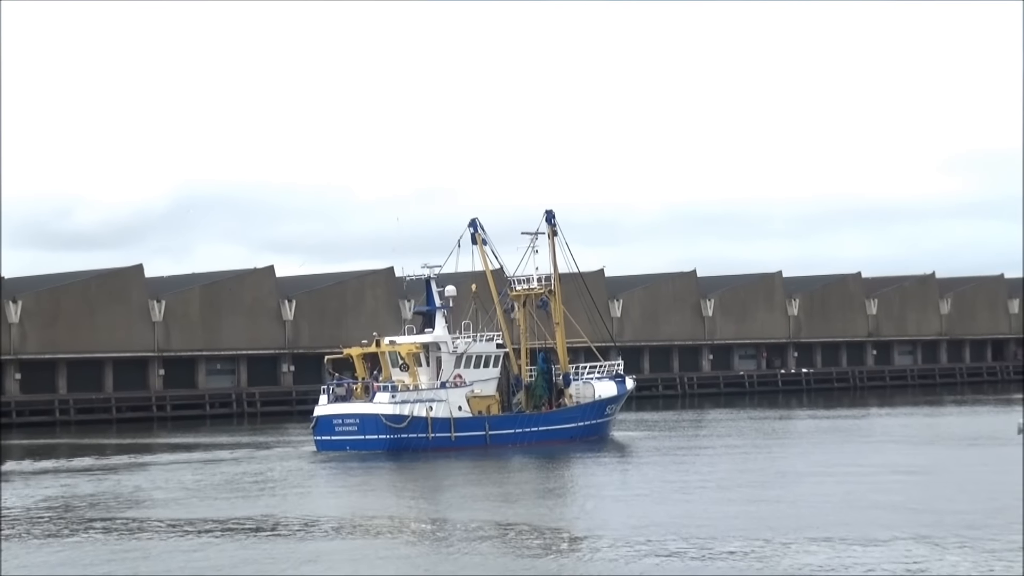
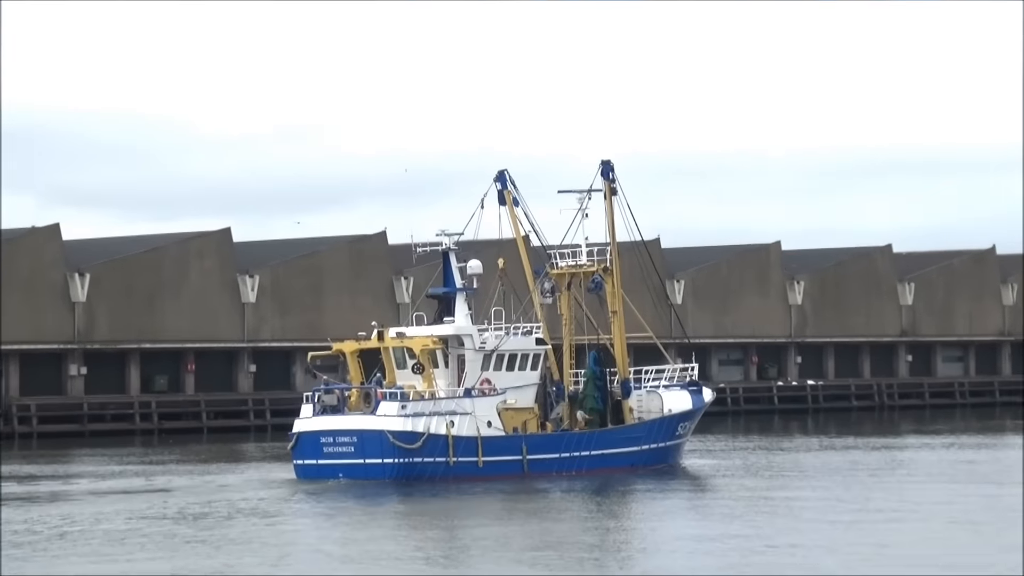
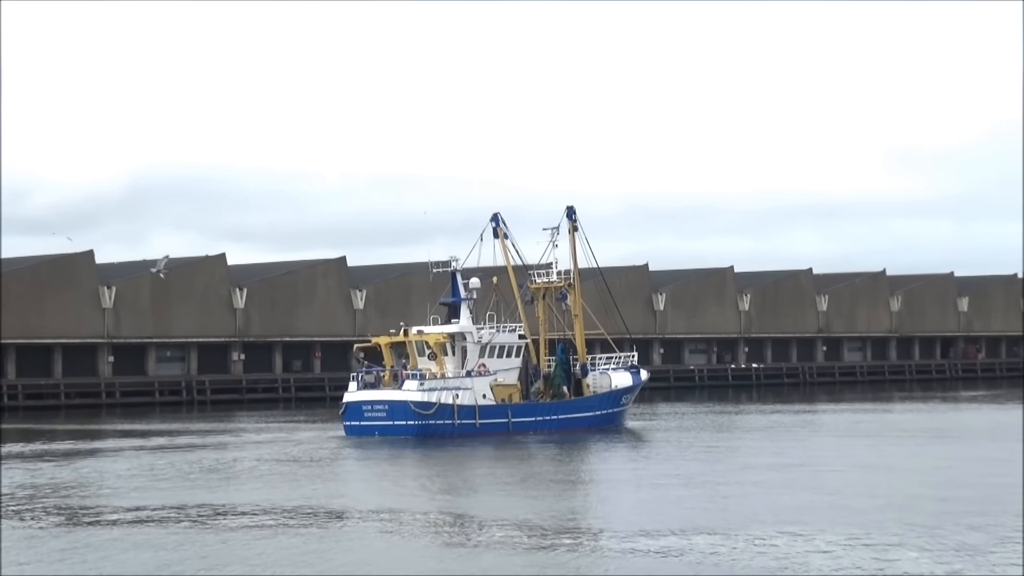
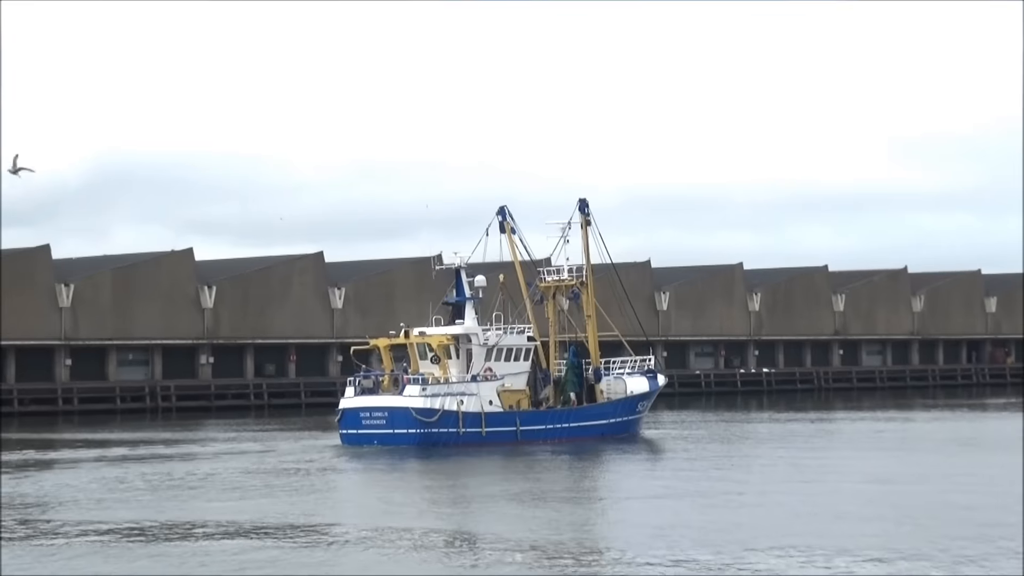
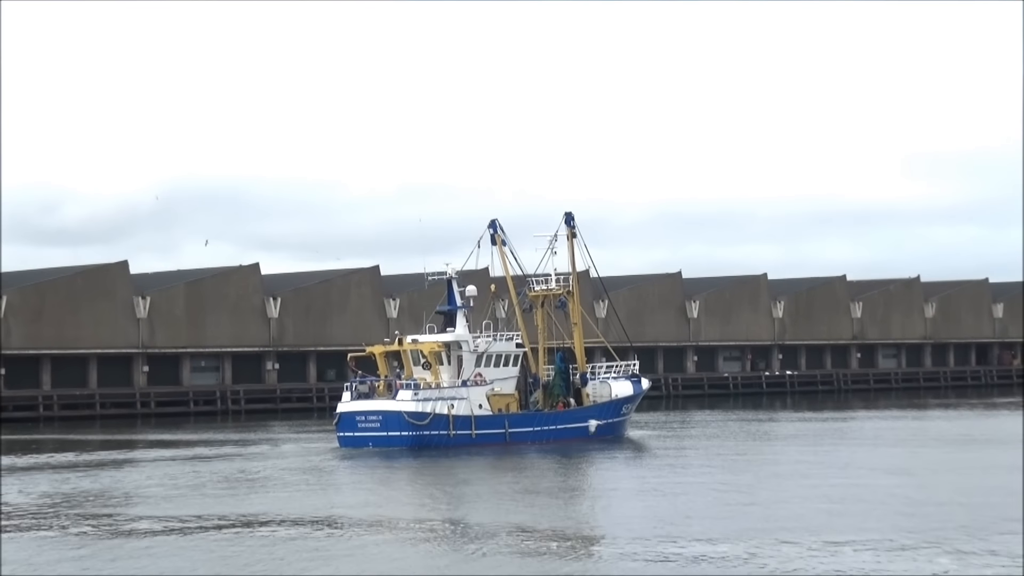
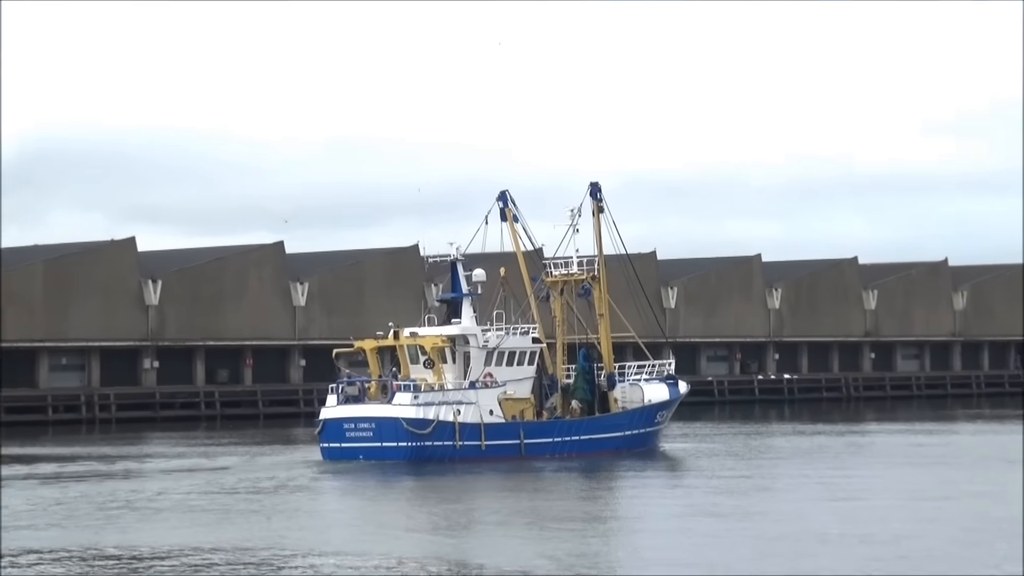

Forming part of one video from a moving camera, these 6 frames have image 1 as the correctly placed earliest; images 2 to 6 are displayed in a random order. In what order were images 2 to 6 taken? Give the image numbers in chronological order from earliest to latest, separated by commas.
5, 3, 4, 6, 2
